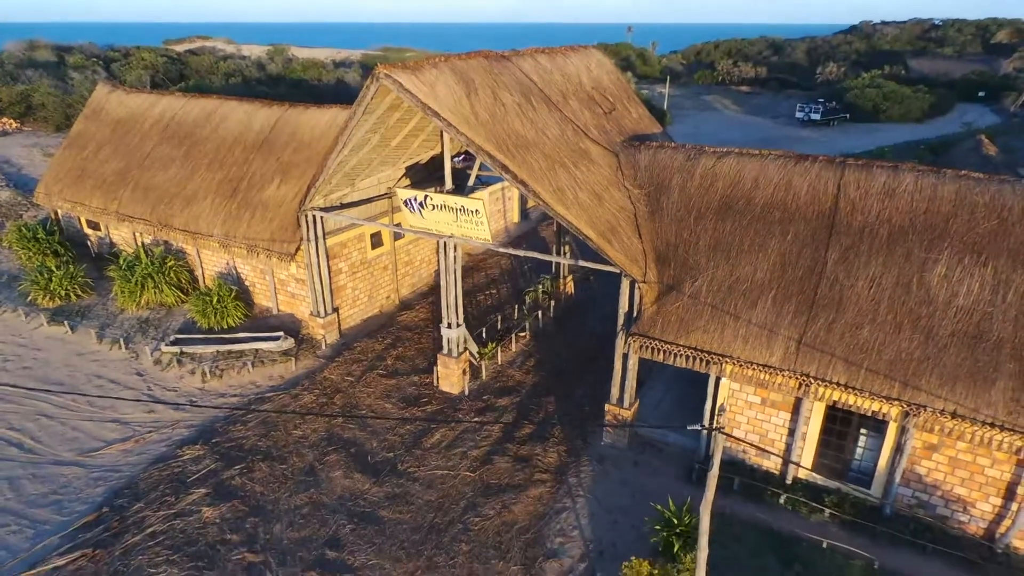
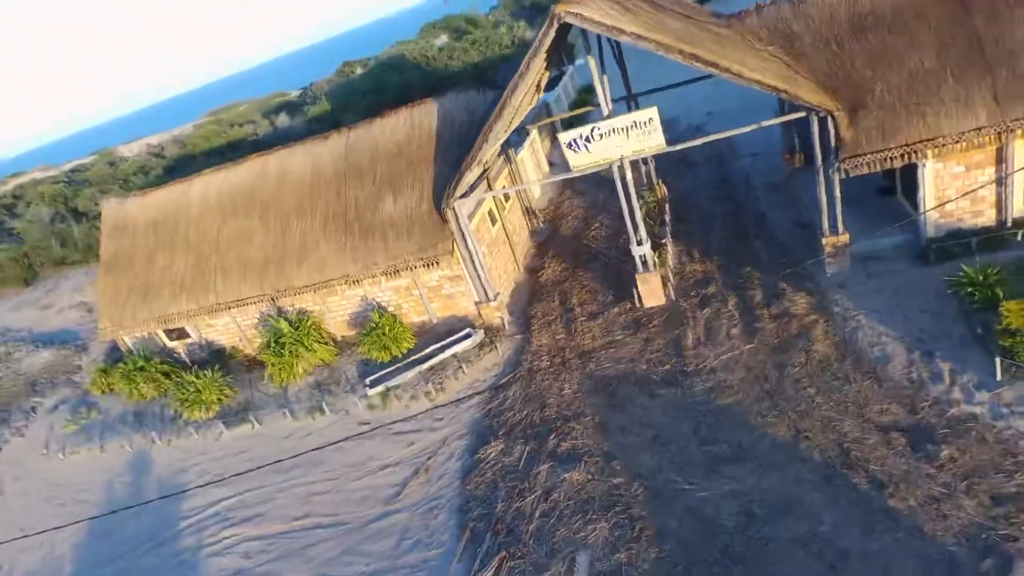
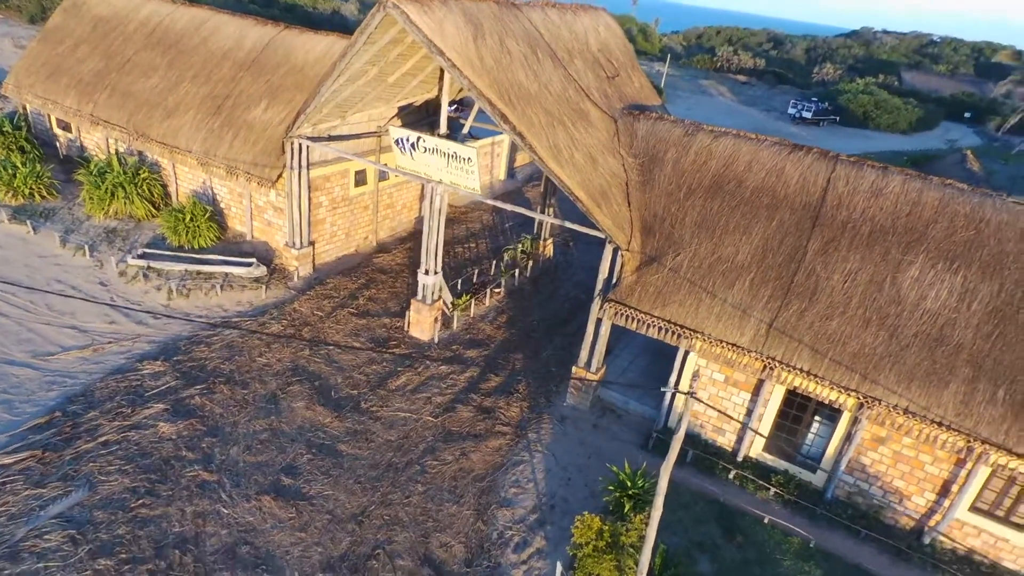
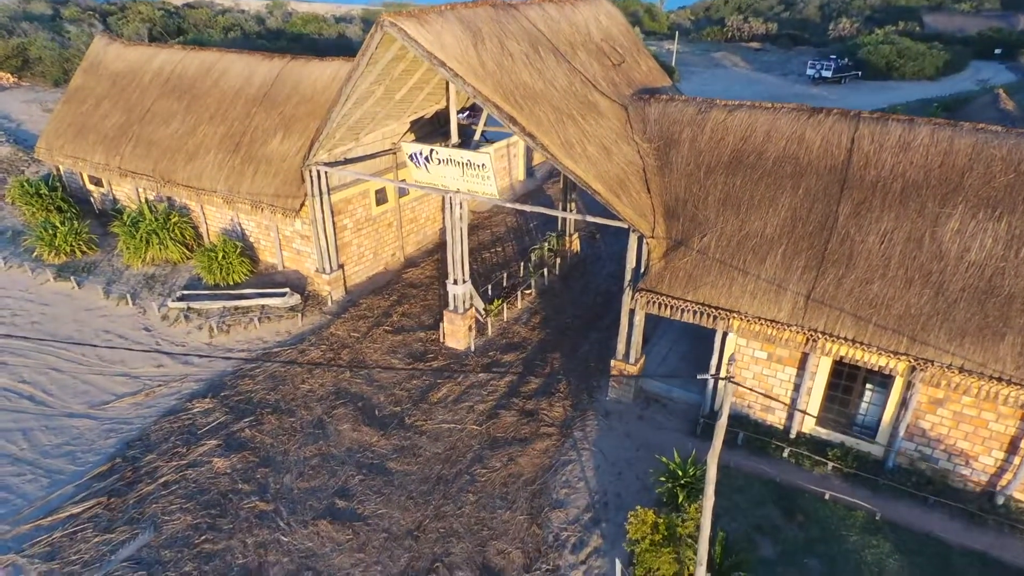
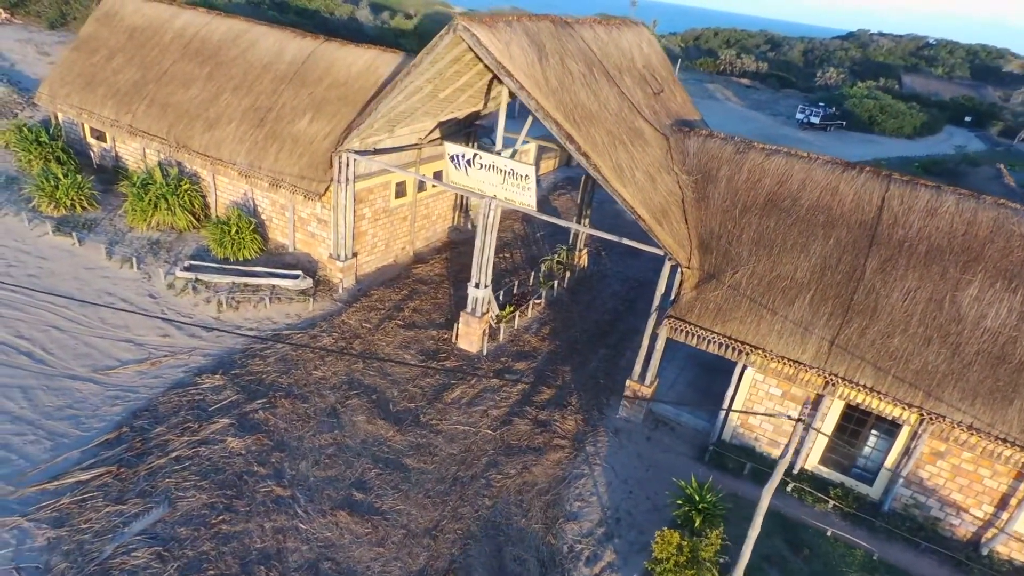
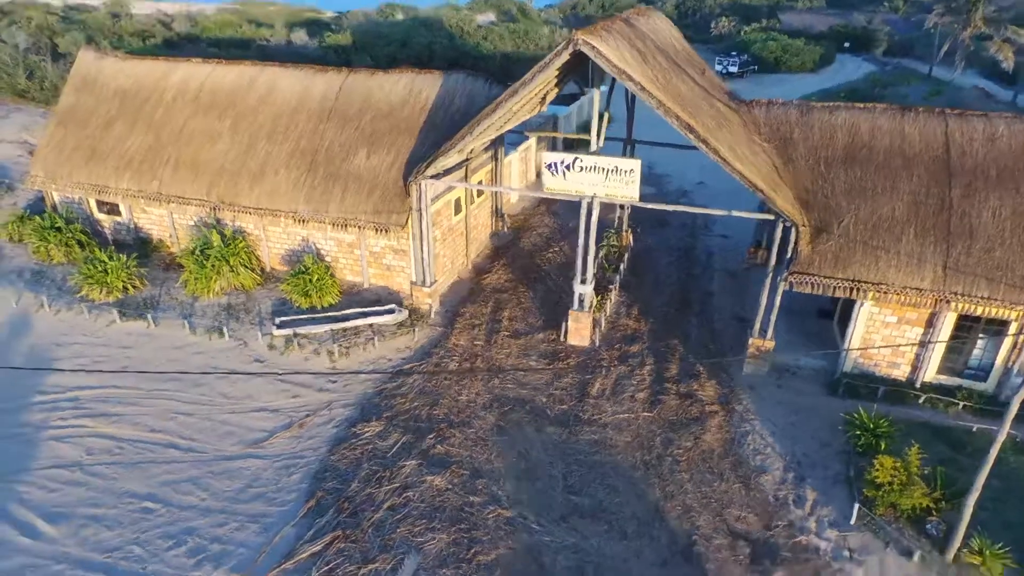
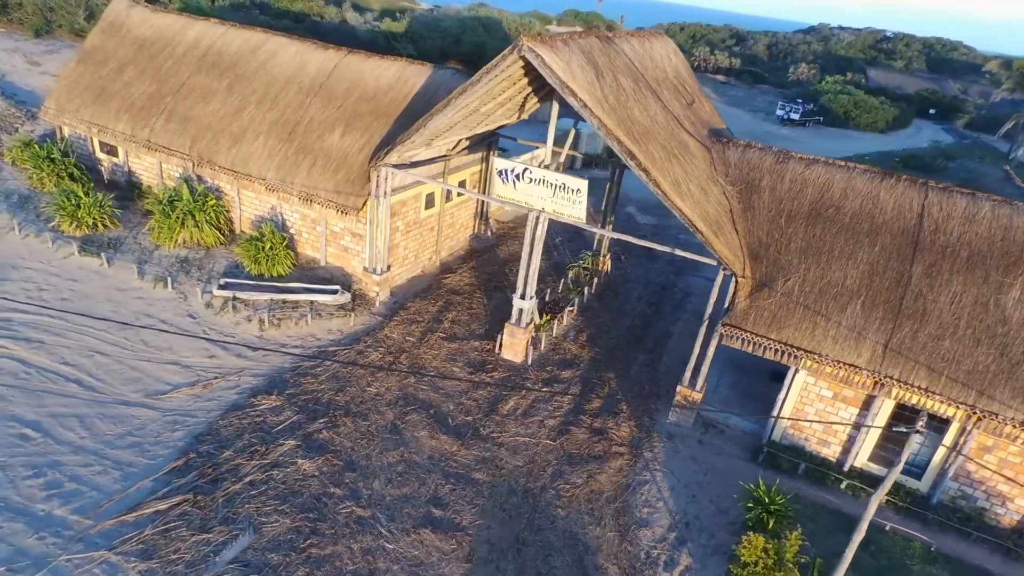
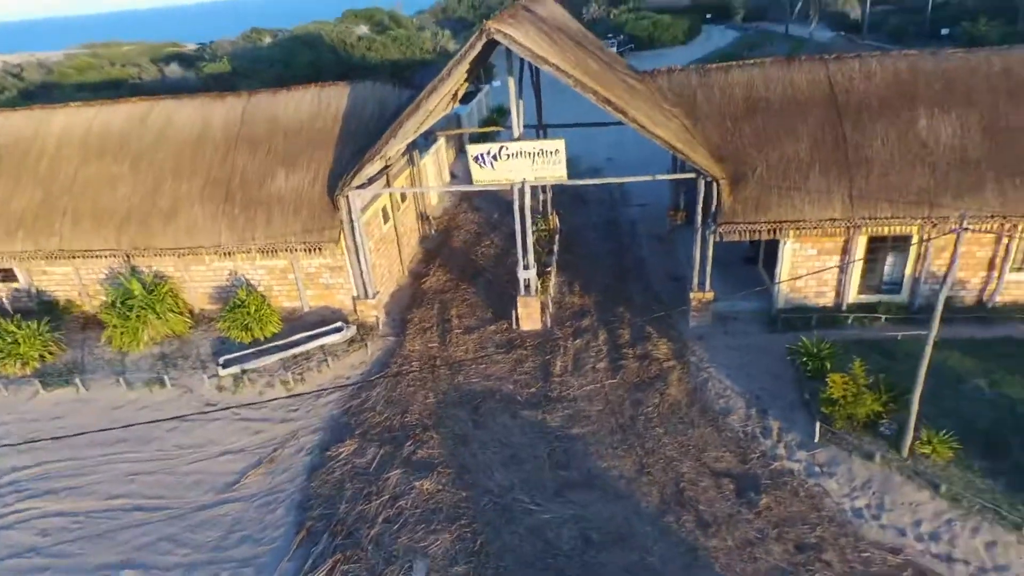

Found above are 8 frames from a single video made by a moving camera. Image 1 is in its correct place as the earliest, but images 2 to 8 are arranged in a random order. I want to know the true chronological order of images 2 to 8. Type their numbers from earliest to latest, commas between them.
4, 3, 5, 7, 6, 2, 8
